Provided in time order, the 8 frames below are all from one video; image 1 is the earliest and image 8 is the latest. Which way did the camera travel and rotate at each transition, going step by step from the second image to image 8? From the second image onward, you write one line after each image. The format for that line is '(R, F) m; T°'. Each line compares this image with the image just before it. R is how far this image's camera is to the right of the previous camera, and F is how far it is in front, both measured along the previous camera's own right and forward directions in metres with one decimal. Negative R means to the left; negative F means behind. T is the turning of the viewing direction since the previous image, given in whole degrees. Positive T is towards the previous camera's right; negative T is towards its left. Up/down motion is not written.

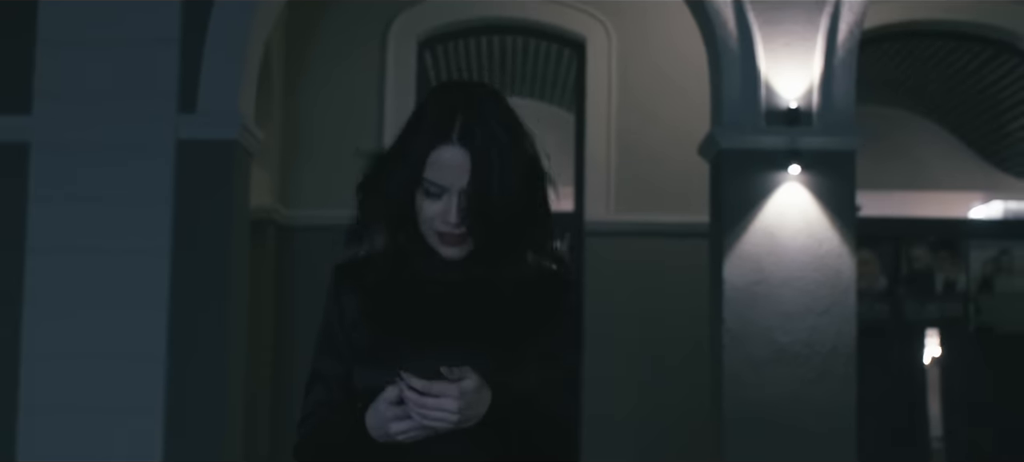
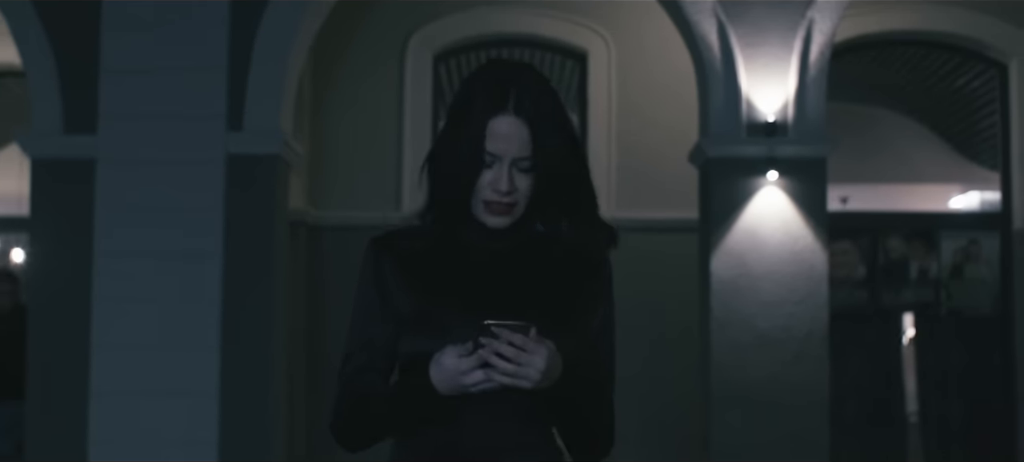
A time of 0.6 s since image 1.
(0.0, -0.8) m; 0°
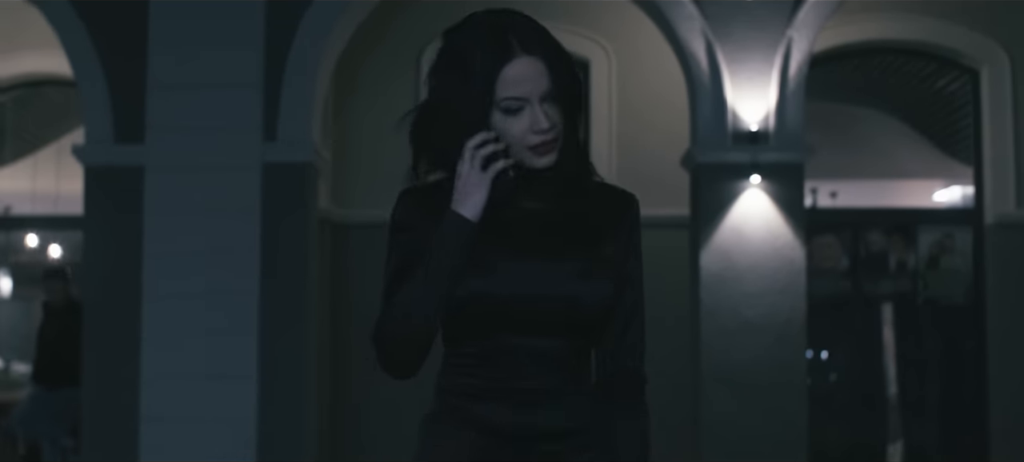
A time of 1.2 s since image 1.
(0.0, -0.7) m; 0°
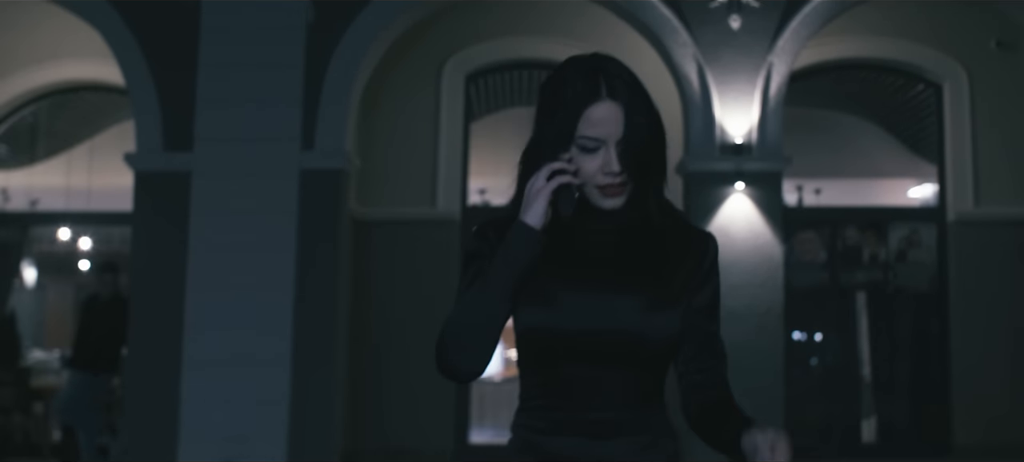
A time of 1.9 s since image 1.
(-0.2, -1.0) m; +1°
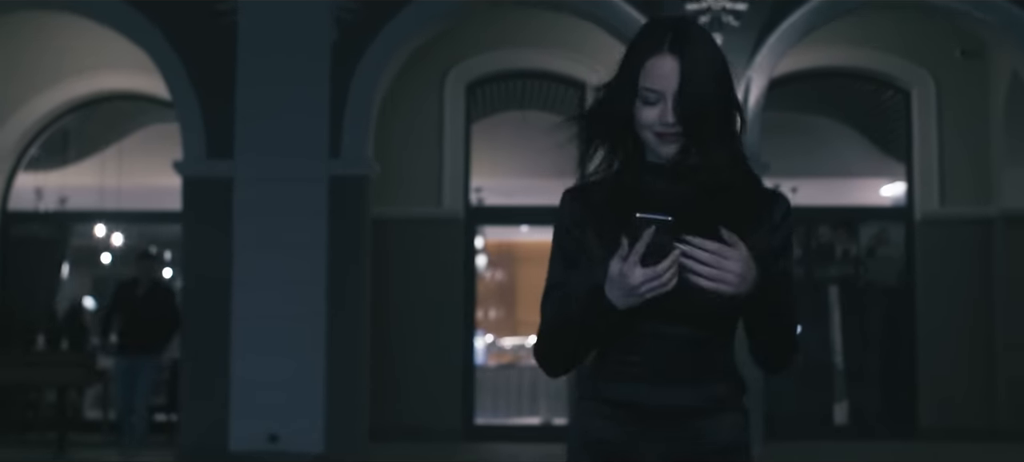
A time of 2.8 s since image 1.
(-0.1, -1.0) m; 0°
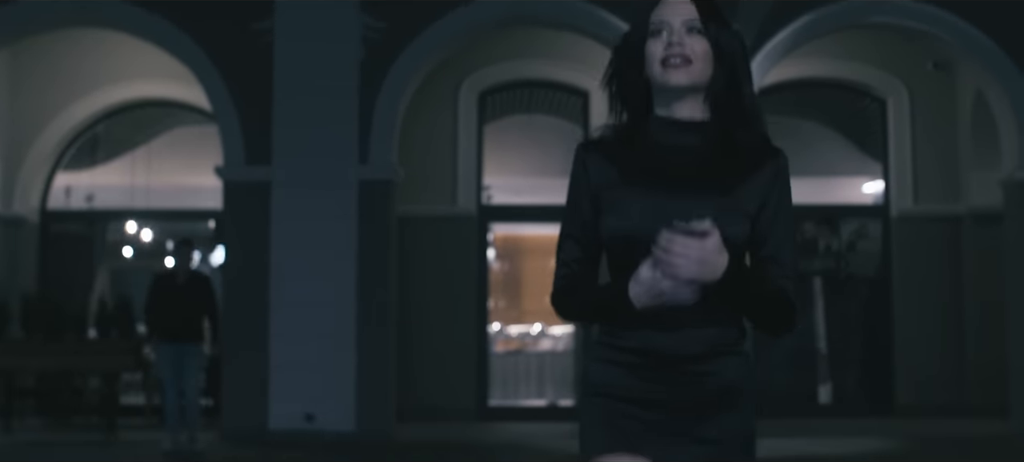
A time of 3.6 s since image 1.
(-0.2, -1.0) m; 0°
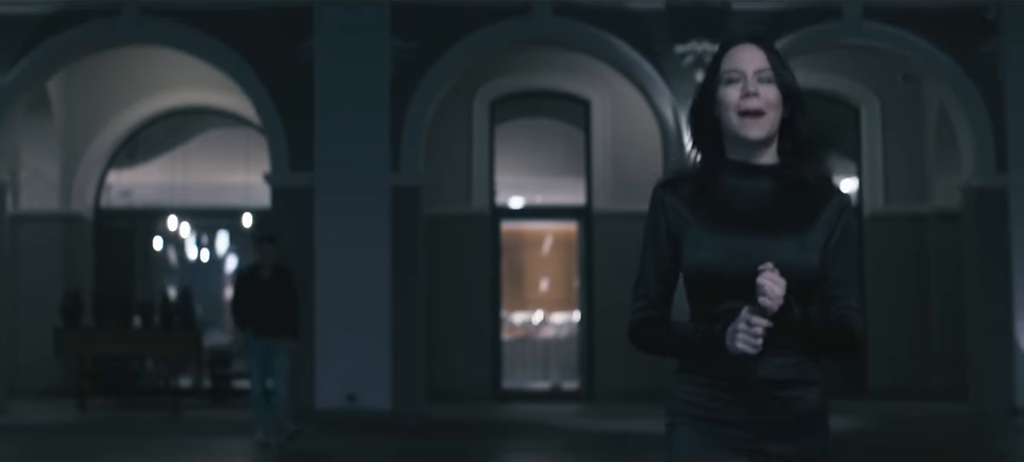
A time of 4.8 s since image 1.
(-0.2, -1.4) m; 0°
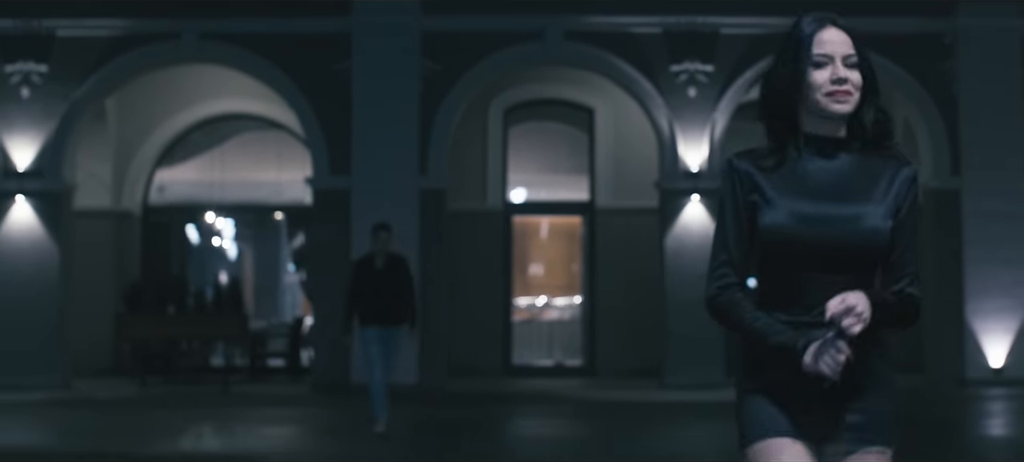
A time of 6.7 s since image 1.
(-0.2, -1.6) m; 0°
